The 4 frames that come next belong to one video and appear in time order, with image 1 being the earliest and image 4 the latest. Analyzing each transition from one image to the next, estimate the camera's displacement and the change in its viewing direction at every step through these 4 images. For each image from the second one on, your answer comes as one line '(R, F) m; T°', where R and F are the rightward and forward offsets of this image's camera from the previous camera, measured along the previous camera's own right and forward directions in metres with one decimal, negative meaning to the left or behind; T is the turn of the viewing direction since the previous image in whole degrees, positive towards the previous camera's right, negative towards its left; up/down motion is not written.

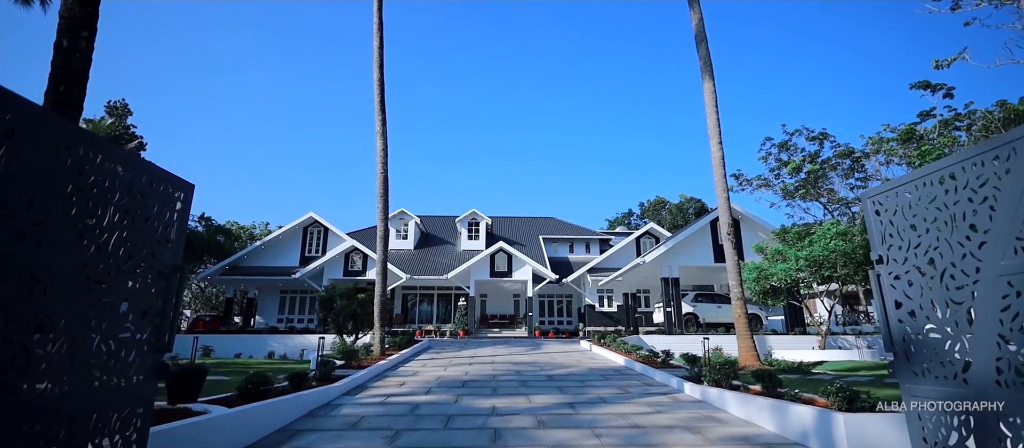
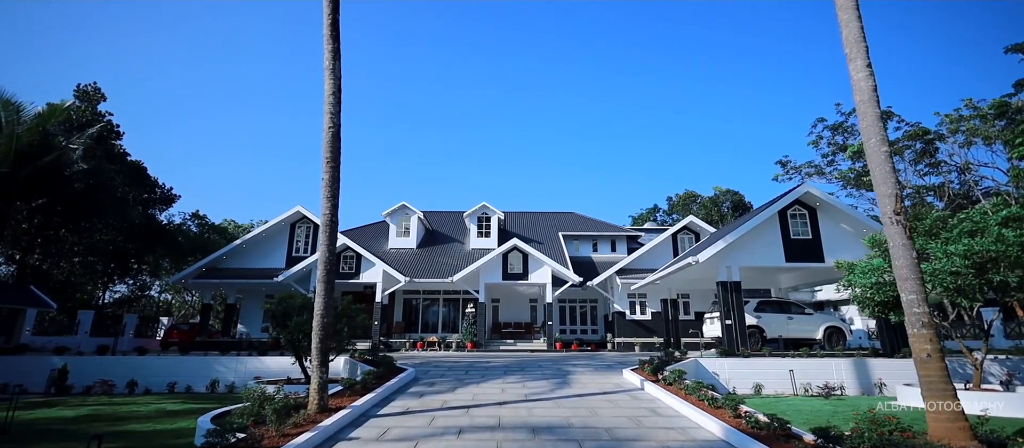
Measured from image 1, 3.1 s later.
(0.0, +4.1) m; -2°
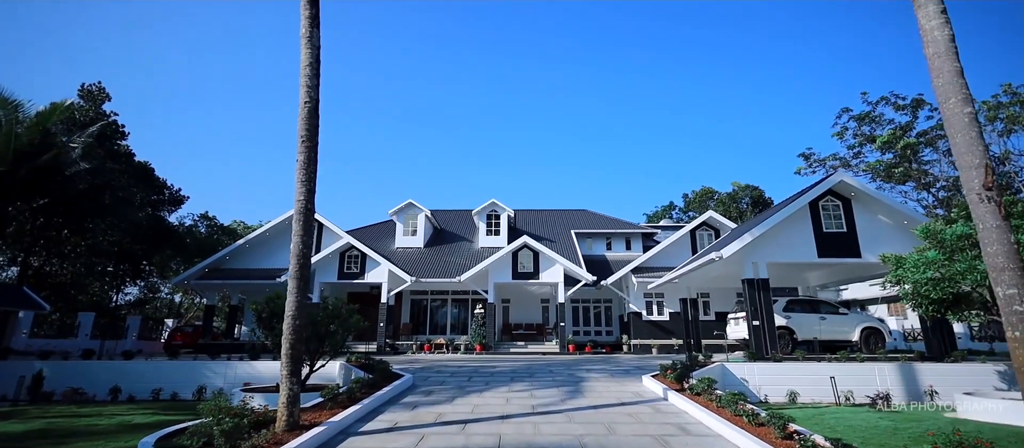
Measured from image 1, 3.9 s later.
(+0.1, +1.0) m; -1°
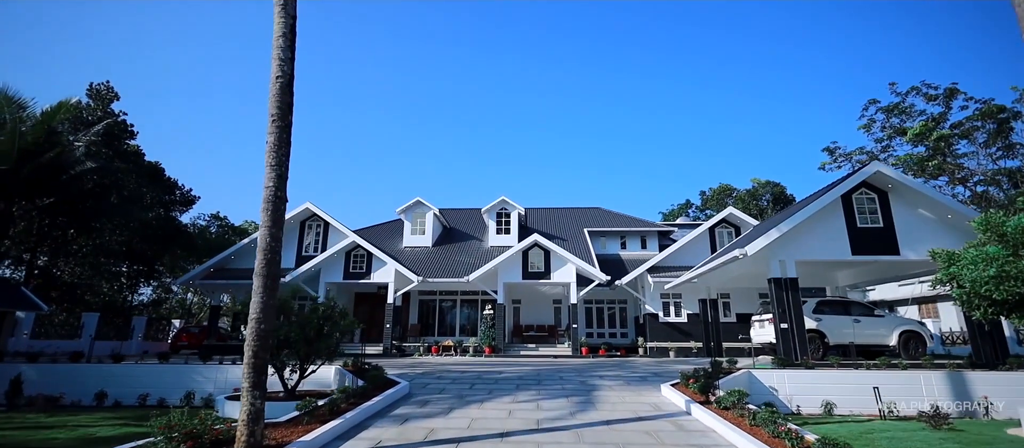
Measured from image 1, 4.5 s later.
(+0.2, +0.9) m; -2°
